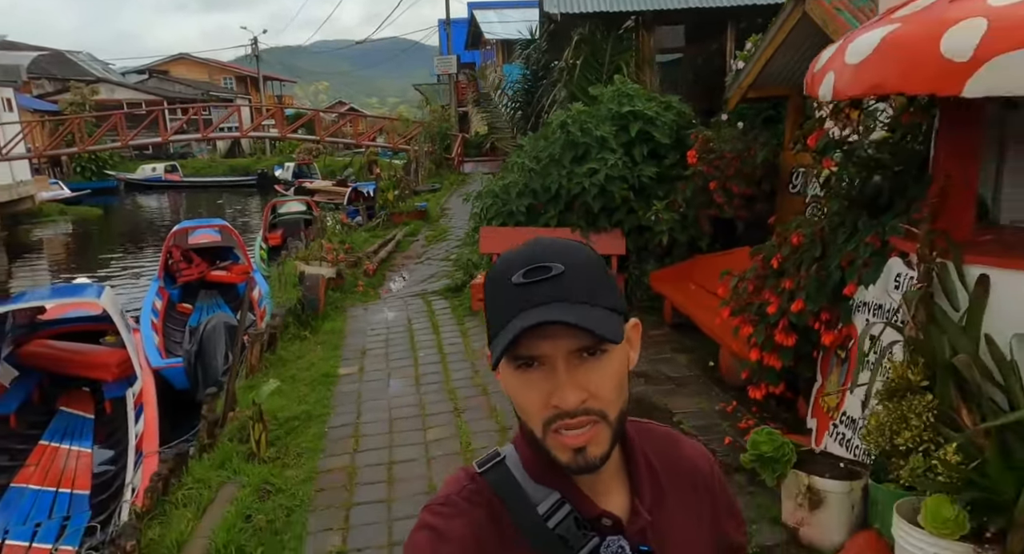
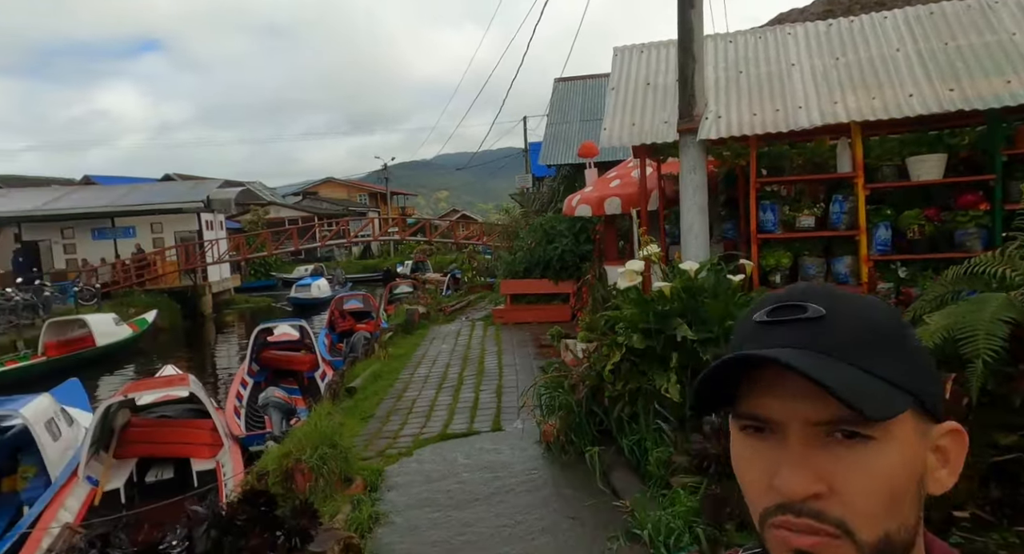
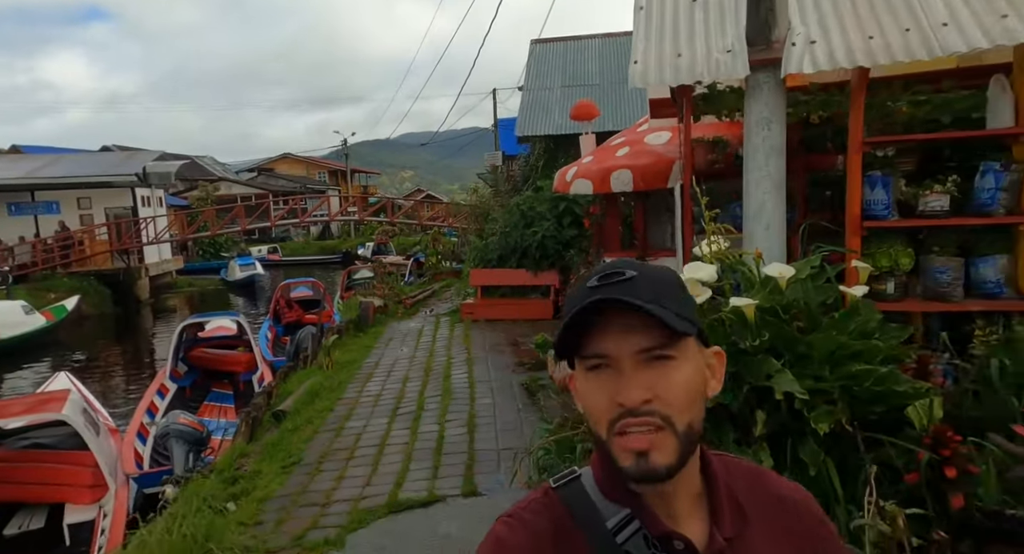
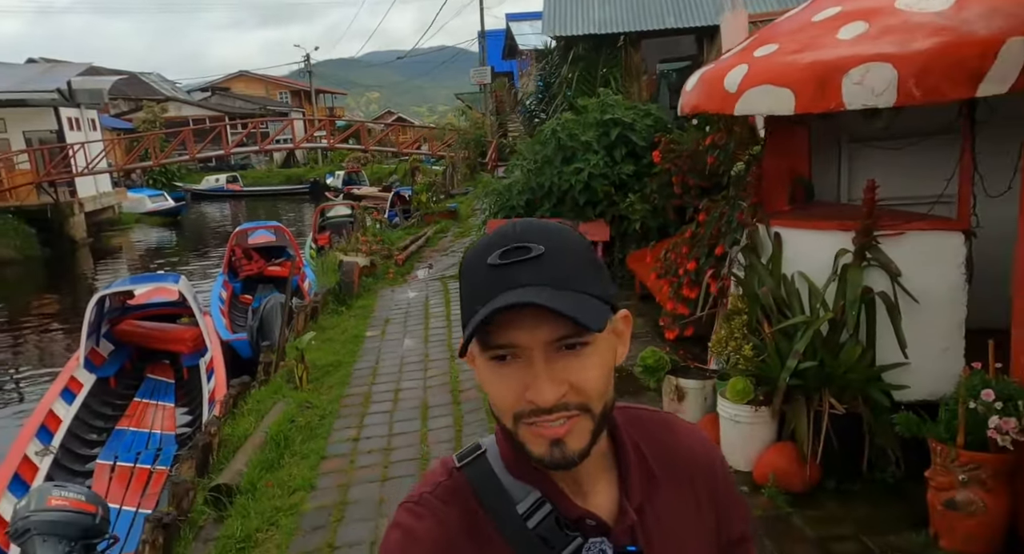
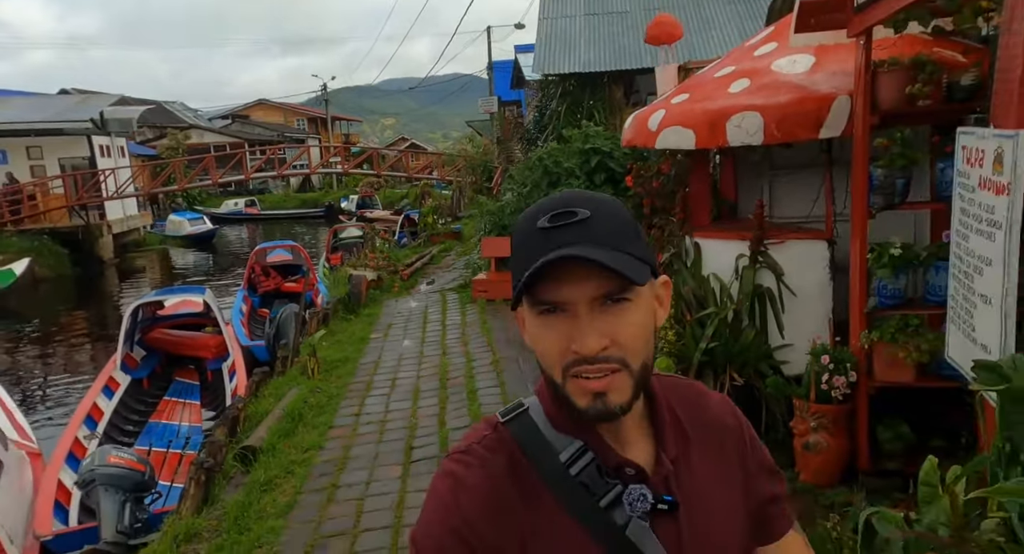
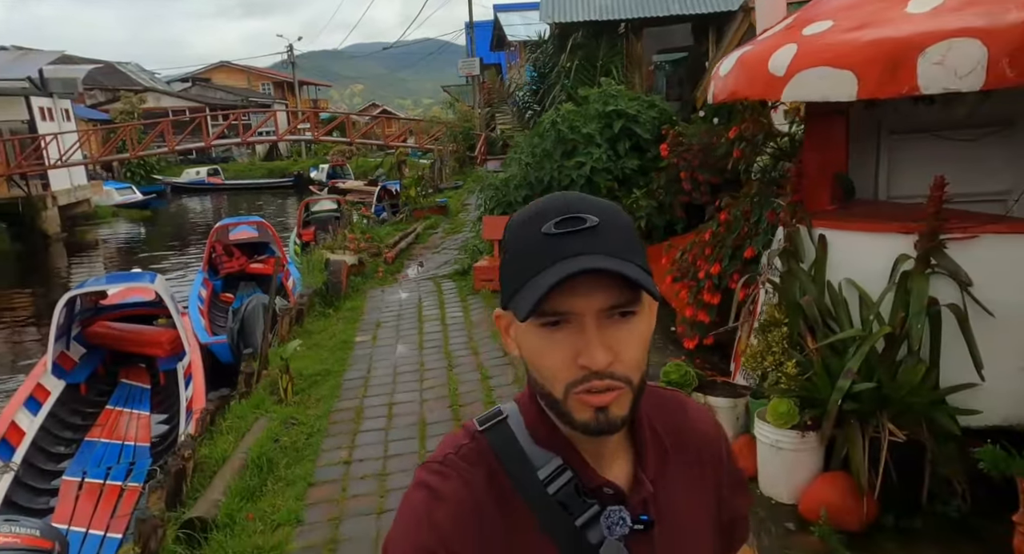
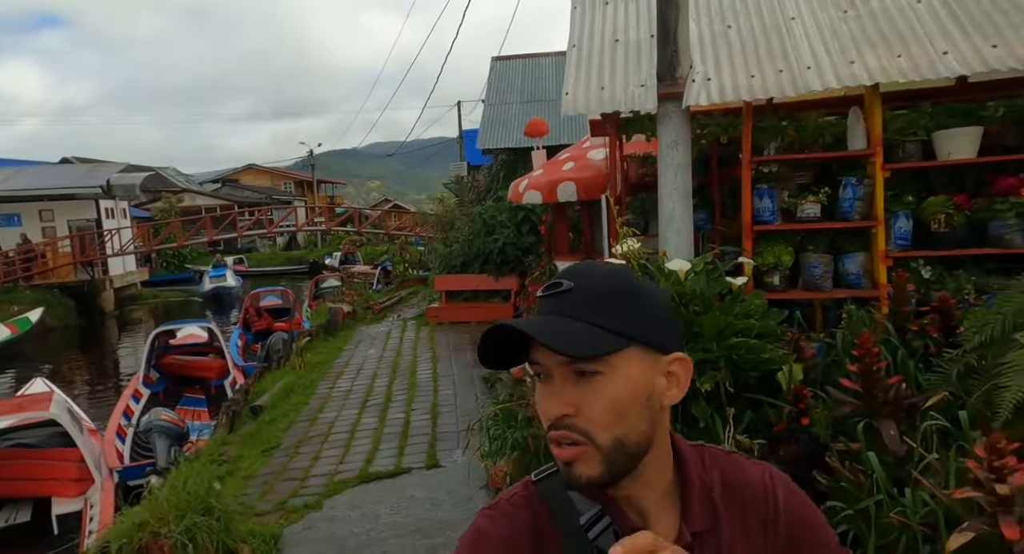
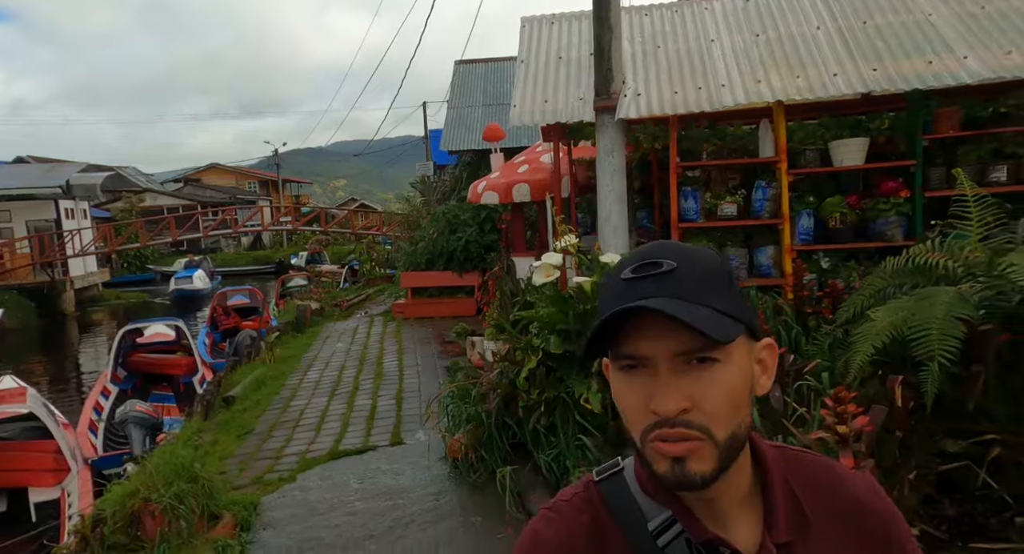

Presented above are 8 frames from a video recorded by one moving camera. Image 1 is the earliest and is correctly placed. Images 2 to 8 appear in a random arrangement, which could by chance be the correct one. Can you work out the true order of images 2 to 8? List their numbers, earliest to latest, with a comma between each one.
6, 4, 5, 3, 7, 8, 2
